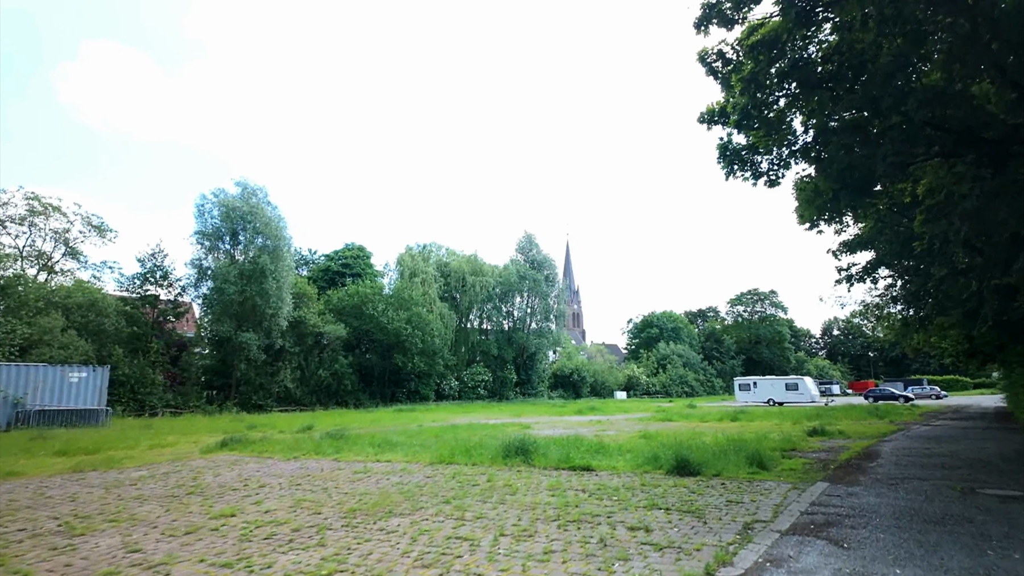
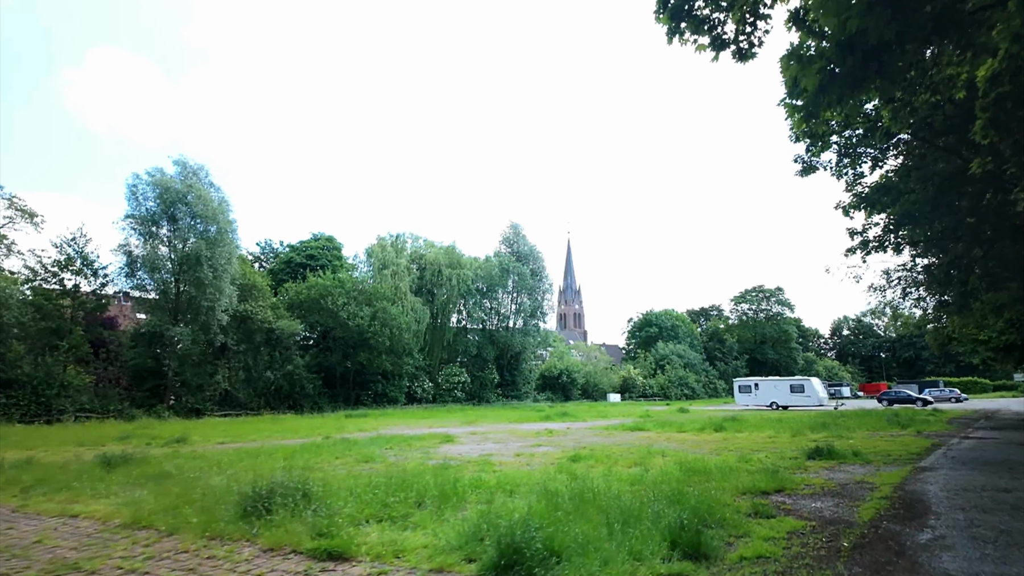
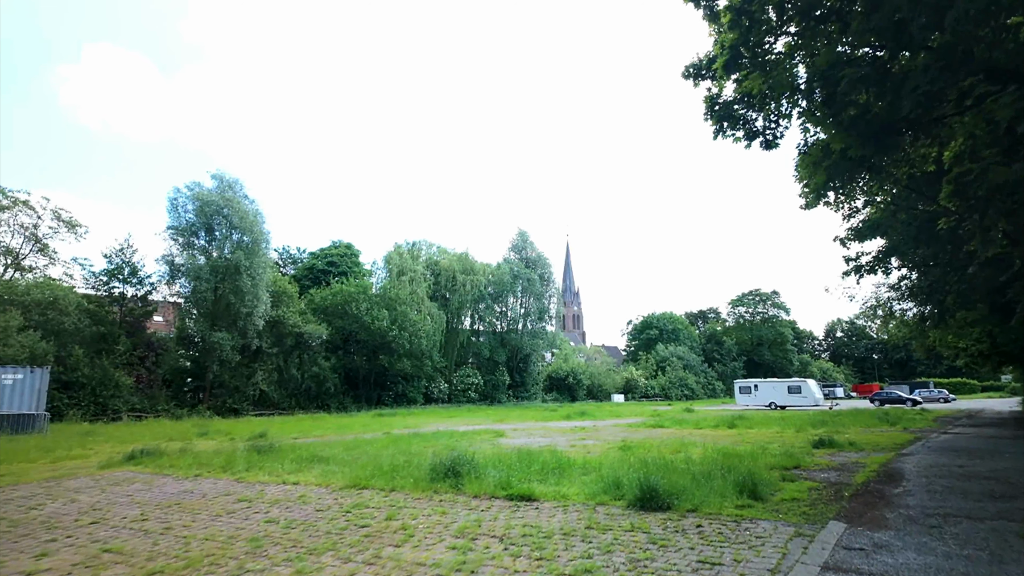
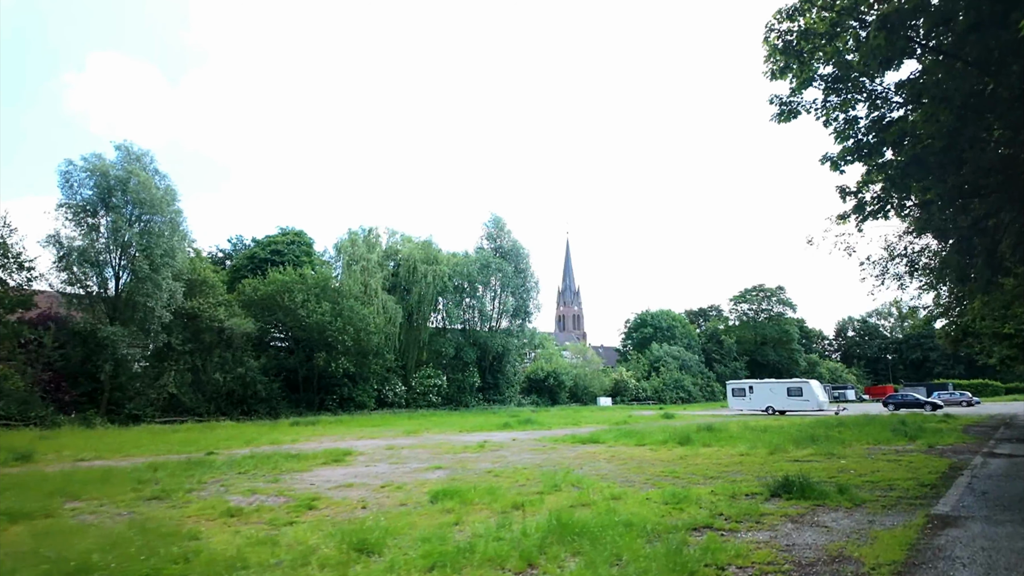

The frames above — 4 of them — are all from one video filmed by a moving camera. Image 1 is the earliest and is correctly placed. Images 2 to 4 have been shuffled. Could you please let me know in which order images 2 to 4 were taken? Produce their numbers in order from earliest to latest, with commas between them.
3, 2, 4
